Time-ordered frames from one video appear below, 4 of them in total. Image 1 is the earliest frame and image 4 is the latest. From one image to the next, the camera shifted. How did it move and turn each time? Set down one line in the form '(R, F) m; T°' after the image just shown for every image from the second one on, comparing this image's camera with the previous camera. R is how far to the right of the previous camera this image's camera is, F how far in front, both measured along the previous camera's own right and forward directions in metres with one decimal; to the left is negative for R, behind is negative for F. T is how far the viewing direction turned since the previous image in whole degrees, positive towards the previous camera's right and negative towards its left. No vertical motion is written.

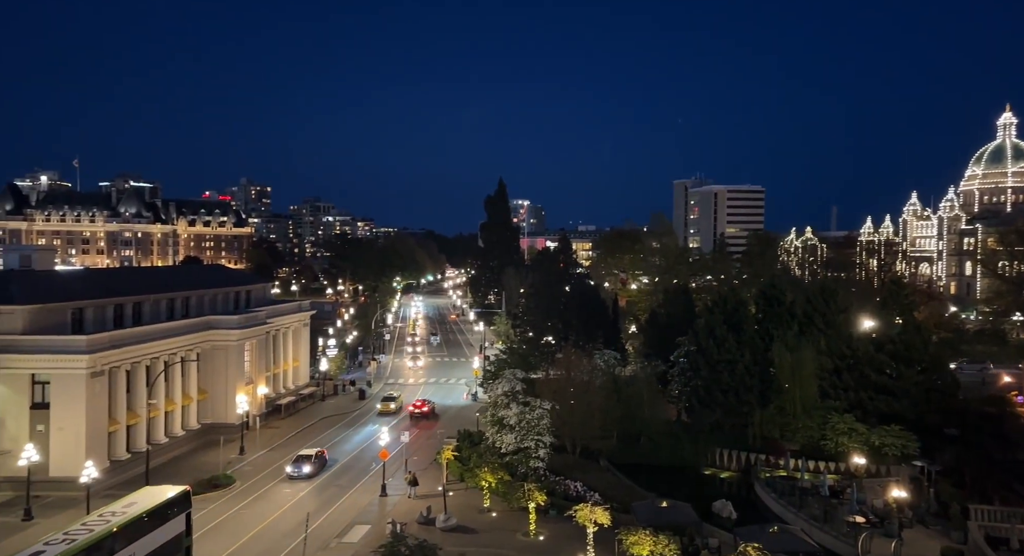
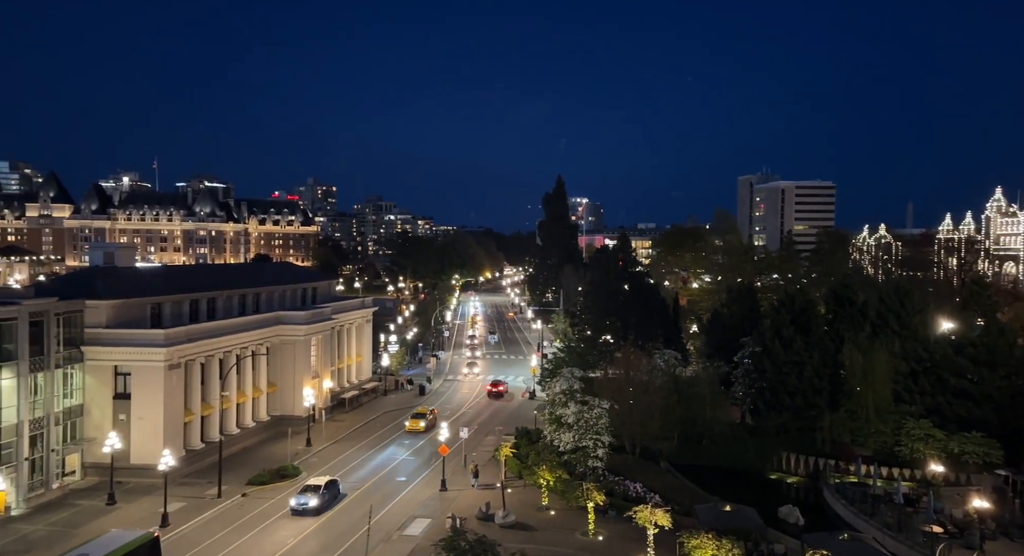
(-0.2, +0.6) m; -4°
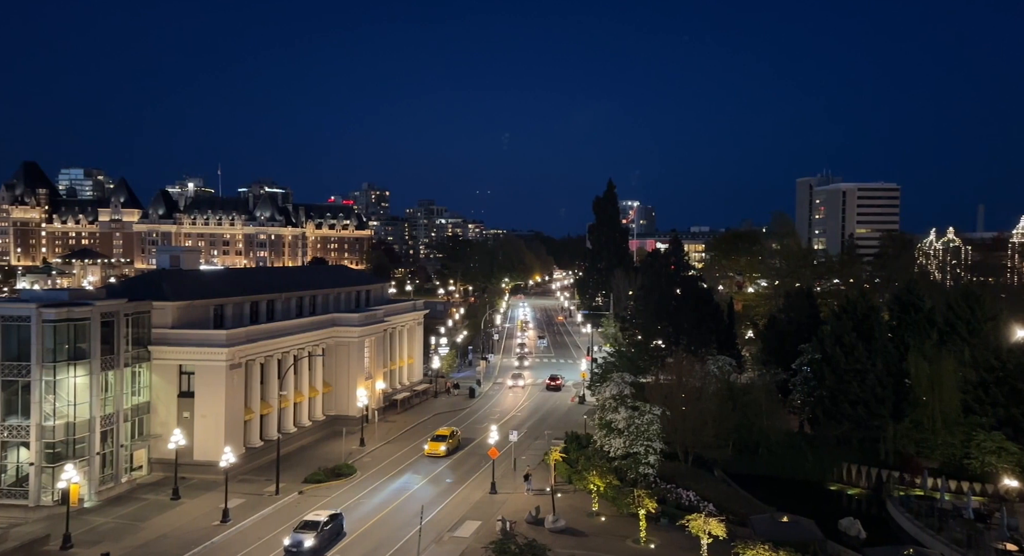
(-0.2, +0.6) m; -3°
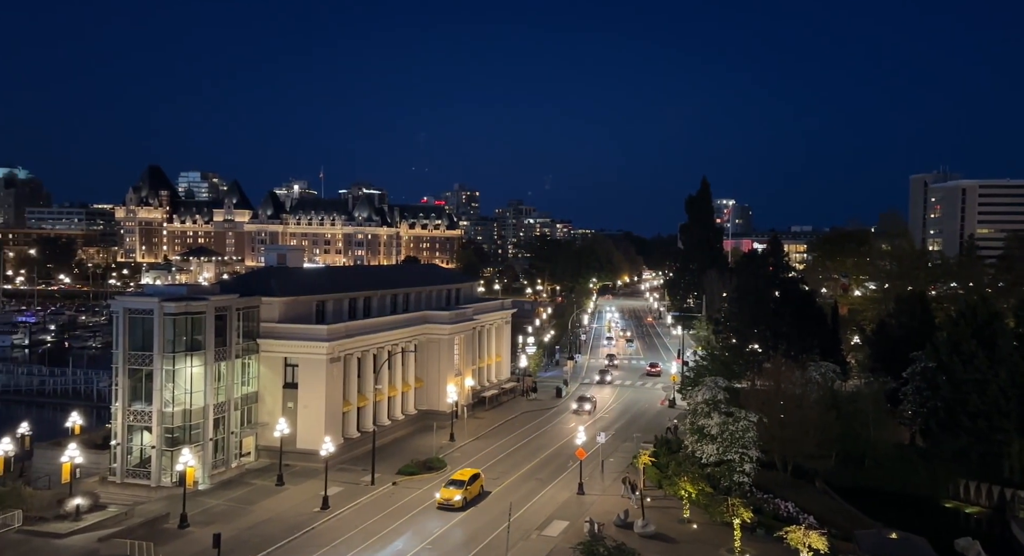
(-0.3, +1.1) m; -6°
